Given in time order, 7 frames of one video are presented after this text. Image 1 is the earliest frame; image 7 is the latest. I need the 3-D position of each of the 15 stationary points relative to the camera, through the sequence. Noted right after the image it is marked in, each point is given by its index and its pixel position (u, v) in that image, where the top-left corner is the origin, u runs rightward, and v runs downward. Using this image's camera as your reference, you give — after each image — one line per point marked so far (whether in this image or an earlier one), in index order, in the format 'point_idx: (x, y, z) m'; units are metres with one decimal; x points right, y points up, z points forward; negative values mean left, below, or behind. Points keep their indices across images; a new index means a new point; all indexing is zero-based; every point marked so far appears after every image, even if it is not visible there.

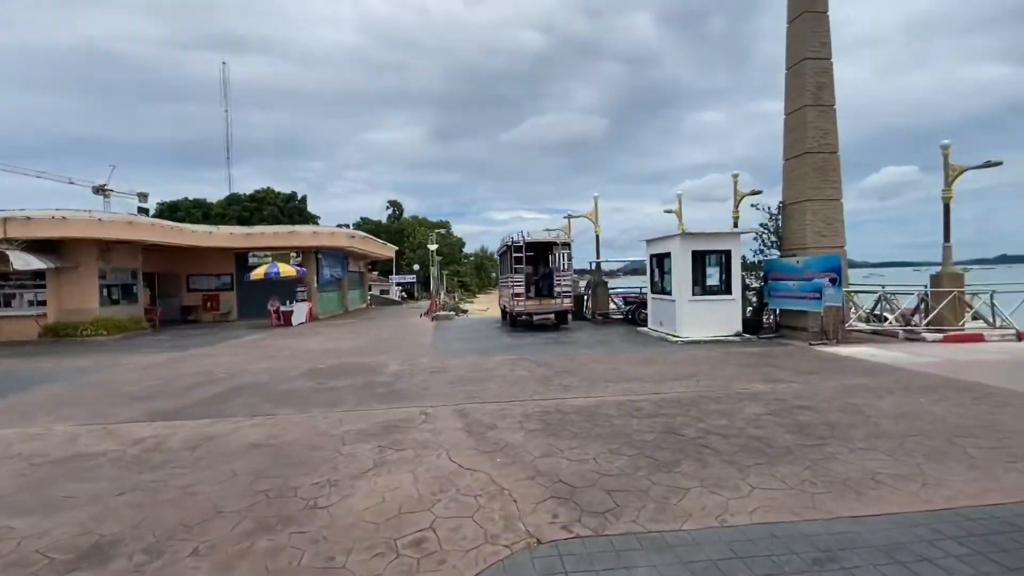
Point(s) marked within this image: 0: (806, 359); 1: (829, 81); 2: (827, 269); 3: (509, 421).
0: (+6.0, -1.4, +9.7) m
1: (+8.3, +5.4, +12.7) m
2: (+7.8, +0.5, +12.0) m
3: (0.0, -1.7, +6.1) m
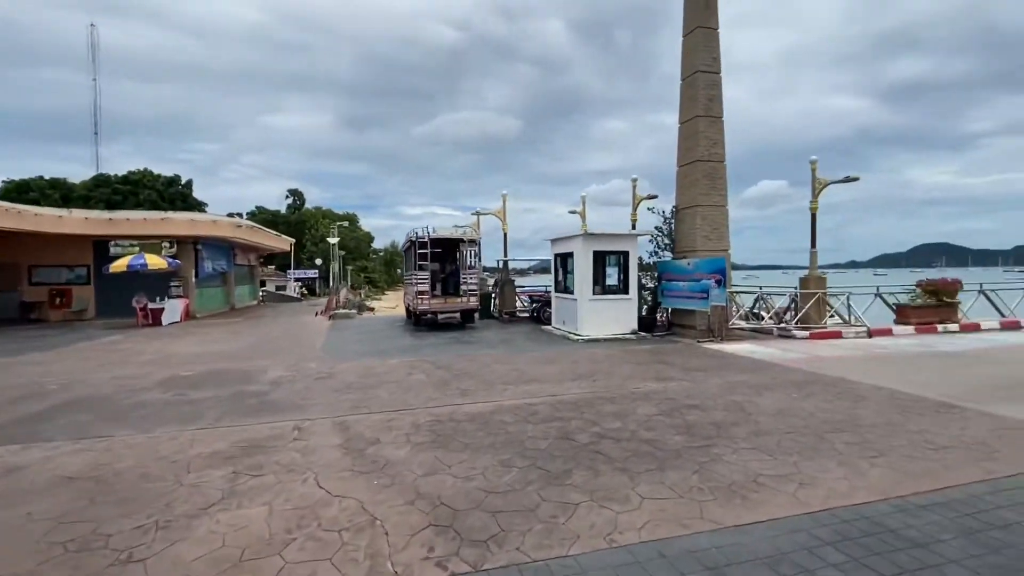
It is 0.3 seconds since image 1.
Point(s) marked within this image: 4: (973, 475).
0: (+3.9, -1.5, +10.2) m
1: (+5.8, +5.4, +13.5) m
2: (+5.3, +0.5, +12.8) m
3: (-1.3, -1.7, +5.5) m
4: (+4.1, -1.7, +4.3) m
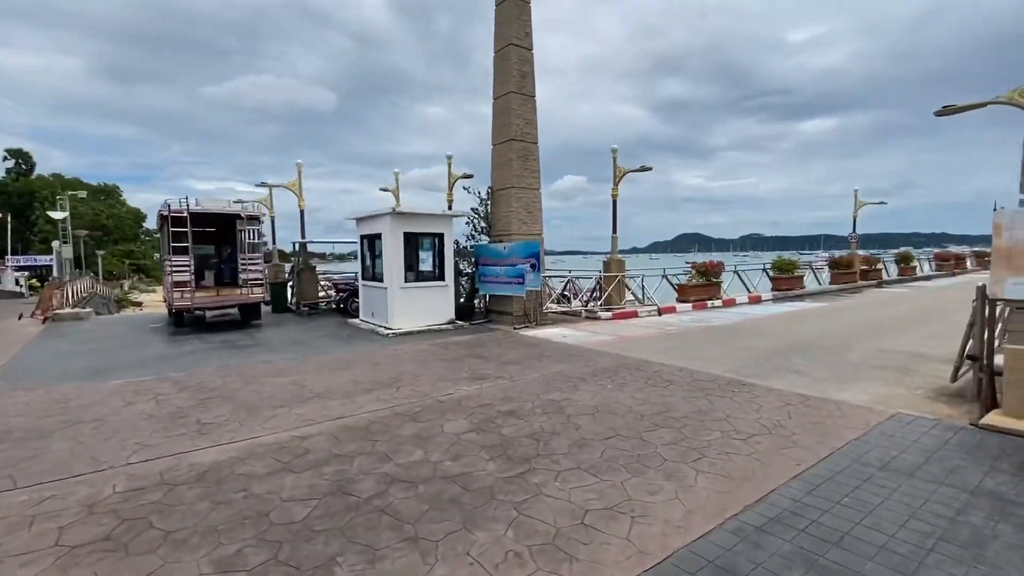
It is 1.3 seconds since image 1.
0: (0.0, -1.2, +9.5) m
1: (+0.5, +5.8, +13.0) m
2: (+0.4, +0.9, +12.4) m
3: (-3.2, -1.6, +3.3) m
4: (+2.3, -1.5, +4.0) m
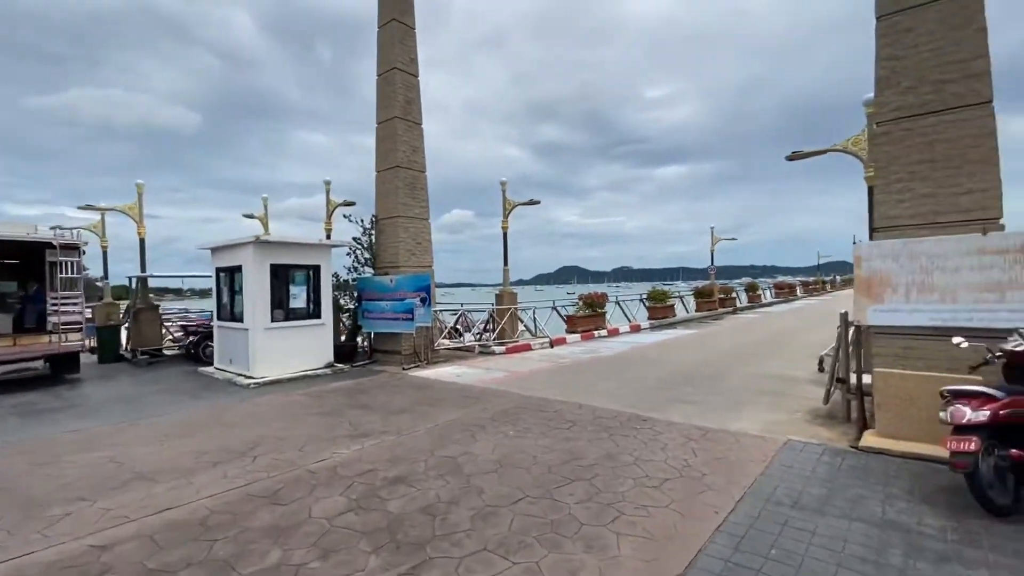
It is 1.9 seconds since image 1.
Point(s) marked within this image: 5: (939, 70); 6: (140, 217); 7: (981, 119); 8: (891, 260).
0: (-2.0, -1.8, +8.5) m
1: (-2.5, +4.9, +12.5) m
2: (-2.3, 0.0, +11.5) m
3: (-3.7, -1.9, +1.7) m
4: (+1.5, -1.8, +3.7) m
5: (+4.7, +2.4, +5.3) m
6: (-11.5, +2.2, +15.0) m
7: (+5.0, +1.8, +5.1) m
8: (+4.4, +0.3, +5.5) m
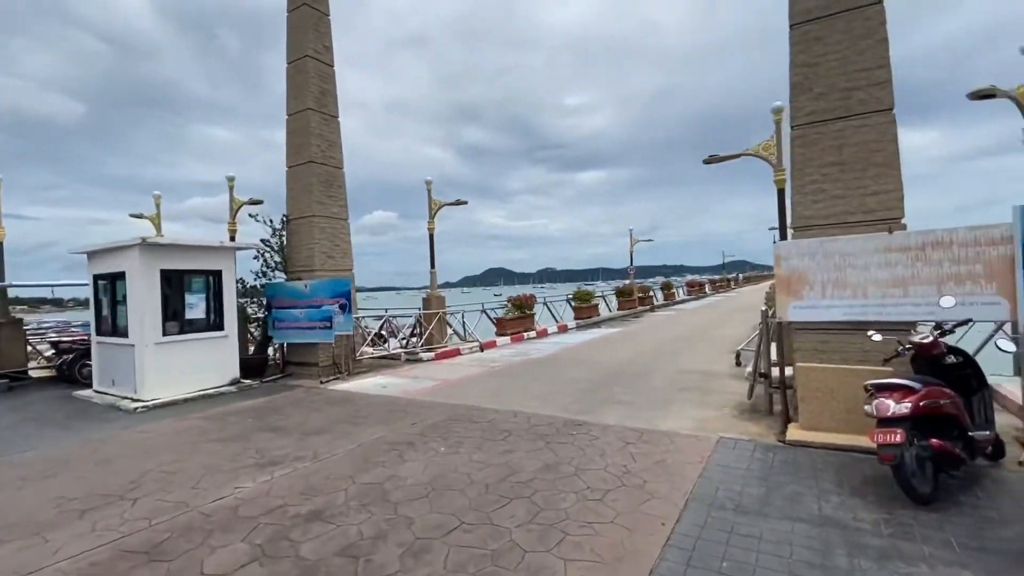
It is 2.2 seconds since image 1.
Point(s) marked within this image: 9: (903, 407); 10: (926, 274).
0: (-3.1, -1.9, +7.8) m
1: (-4.3, +4.8, +11.6) m
2: (-3.9, -0.1, +10.7) m
3: (-3.8, -2.0, +0.8) m
4: (+1.0, -1.8, +3.5) m
5: (+3.9, +2.5, +5.6) m
6: (-13.6, +1.9, +12.8) m
7: (+4.2, +1.8, +5.5) m
8: (+3.5, +0.4, +5.8) m
9: (+3.1, -1.0, +3.9) m
10: (+4.5, +0.1, +5.2) m
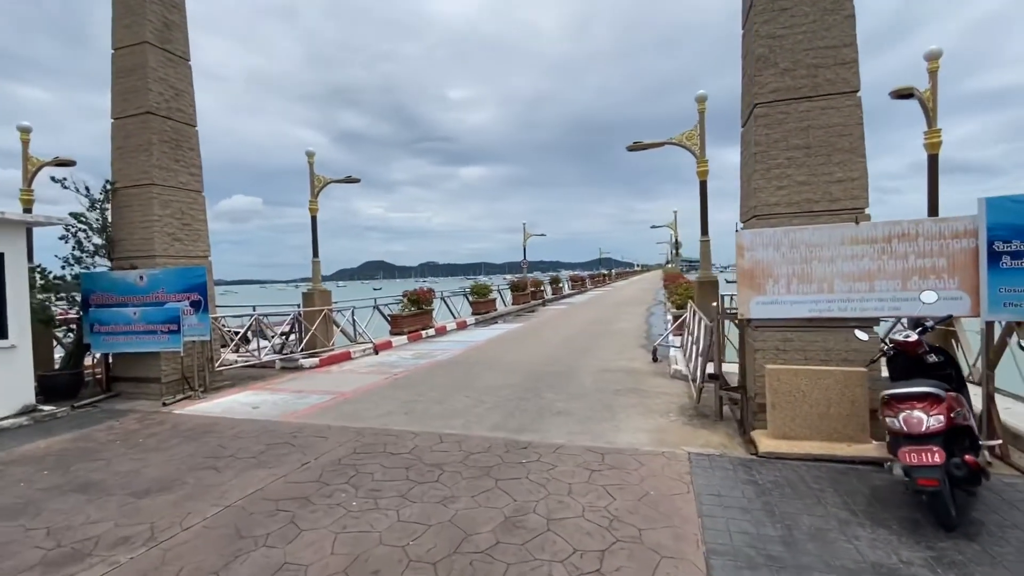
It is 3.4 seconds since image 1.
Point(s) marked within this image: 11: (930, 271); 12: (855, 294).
0: (-4.1, -1.8, +5.6) m
1: (-6.2, +4.9, +9.0) m
2: (-5.6, 0.0, +8.2) m
3: (-3.1, -2.0, -1.3) m
4: (+1.0, -1.8, +2.5) m
5: (+3.2, +2.5, +5.2) m
6: (-15.5, +2.1, +7.9) m
7: (+3.6, +1.9, +5.1) m
8: (+2.9, +0.4, +5.3) m
9: (+2.9, -0.9, +3.4) m
10: (+3.9, +0.2, +4.9) m
11: (+4.2, +0.2, +4.8) m
12: (+3.6, -0.1, +5.0) m
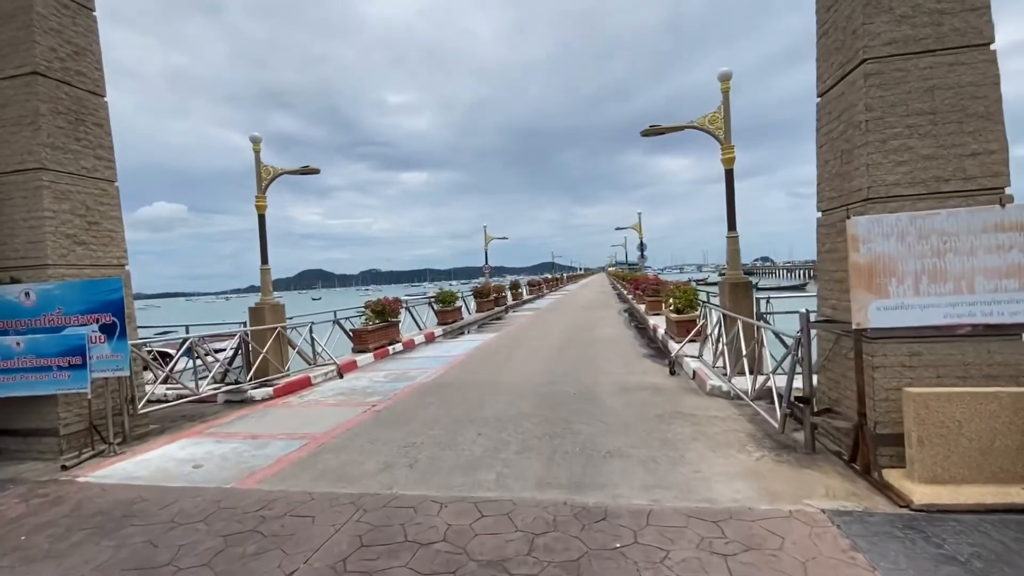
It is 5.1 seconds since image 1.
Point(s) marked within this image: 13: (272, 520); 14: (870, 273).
0: (-3.6, -2.0, +3.7) m
1: (-6.2, +4.7, +6.9) m
2: (-5.4, -0.2, +6.2) m
3: (-1.8, -2.1, -3.1) m
4: (+1.8, -1.8, +1.2) m
5: (+3.7, +2.5, +4.2) m
6: (-15.3, +1.6, +4.7) m
7: (+4.0, +1.9, +4.1) m
8: (+3.3, +0.4, +4.2) m
9: (+3.6, -0.9, +2.3) m
10: (+4.4, +0.2, +3.9) m
11: (+4.7, +0.2, +3.9) m
12: (+4.1, -0.1, +4.0) m
13: (-2.0, -1.9, +4.0) m
14: (+3.1, +0.1, +4.2) m
